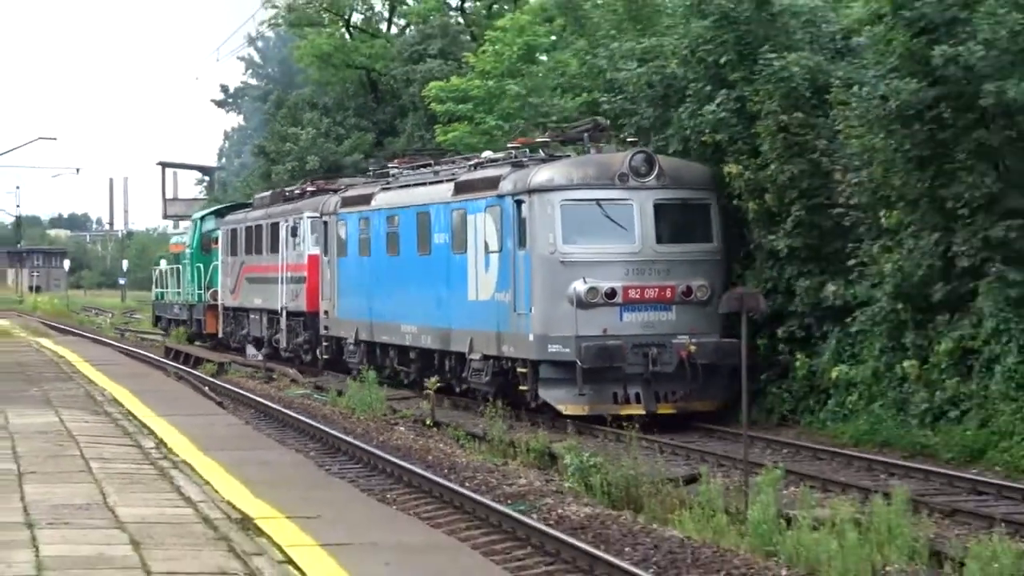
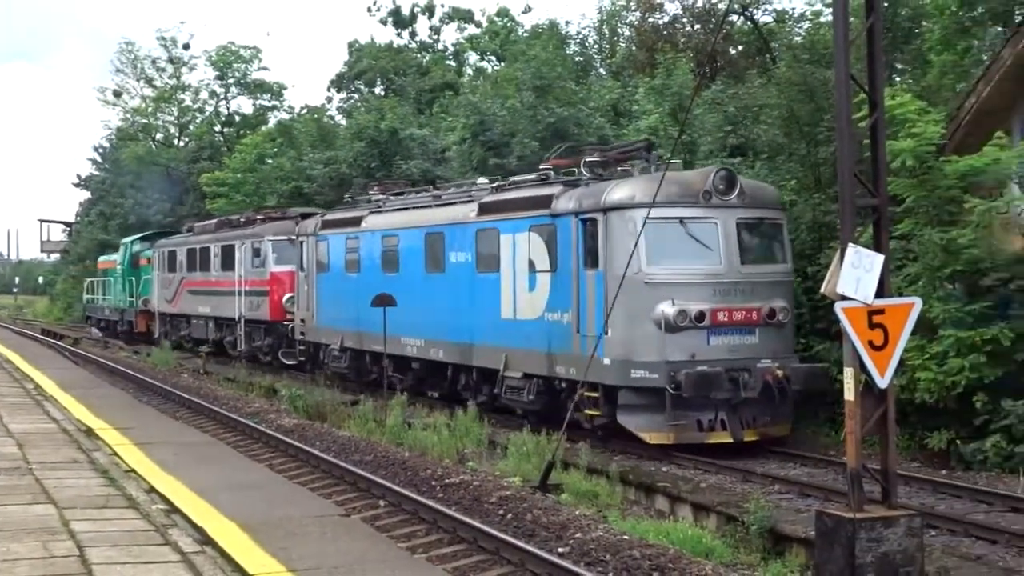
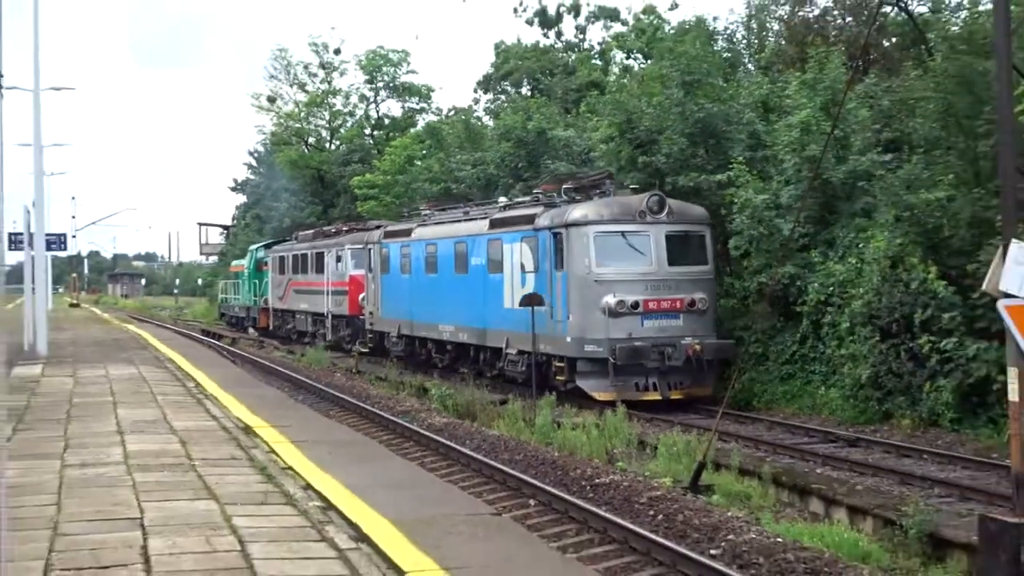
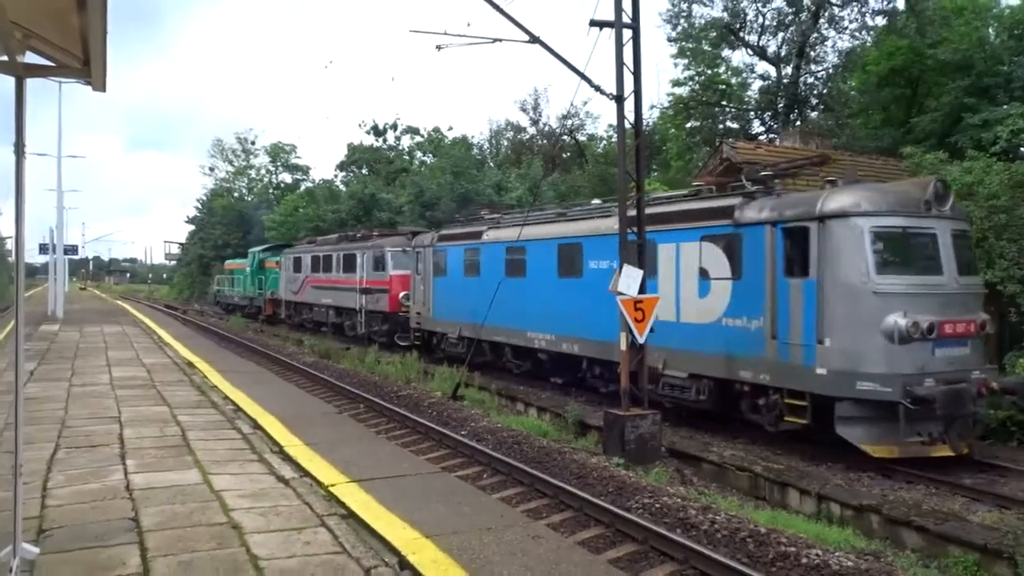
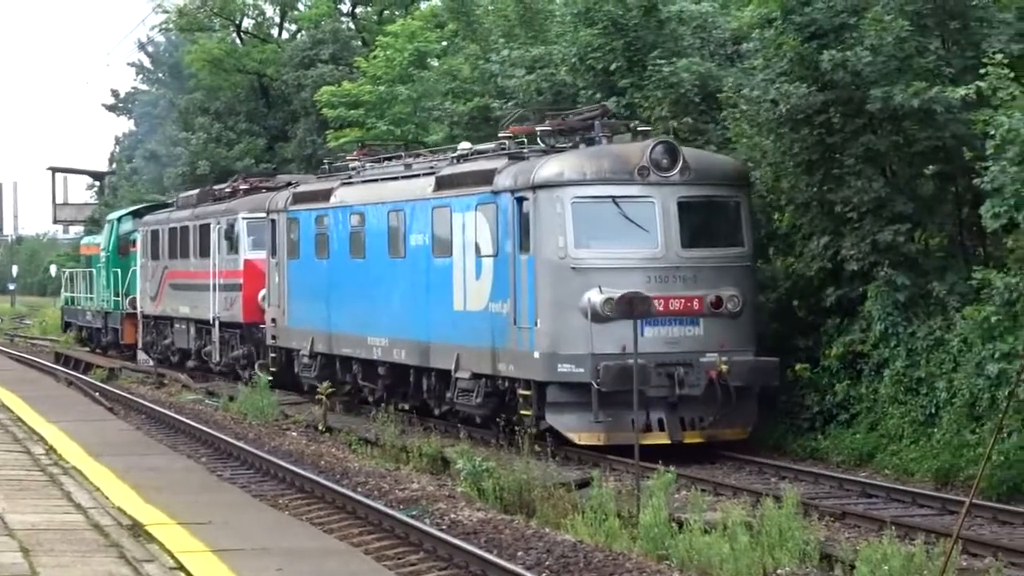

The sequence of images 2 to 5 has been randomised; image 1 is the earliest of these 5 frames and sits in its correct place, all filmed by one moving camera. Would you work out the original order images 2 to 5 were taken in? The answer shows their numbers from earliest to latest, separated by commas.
5, 3, 2, 4
